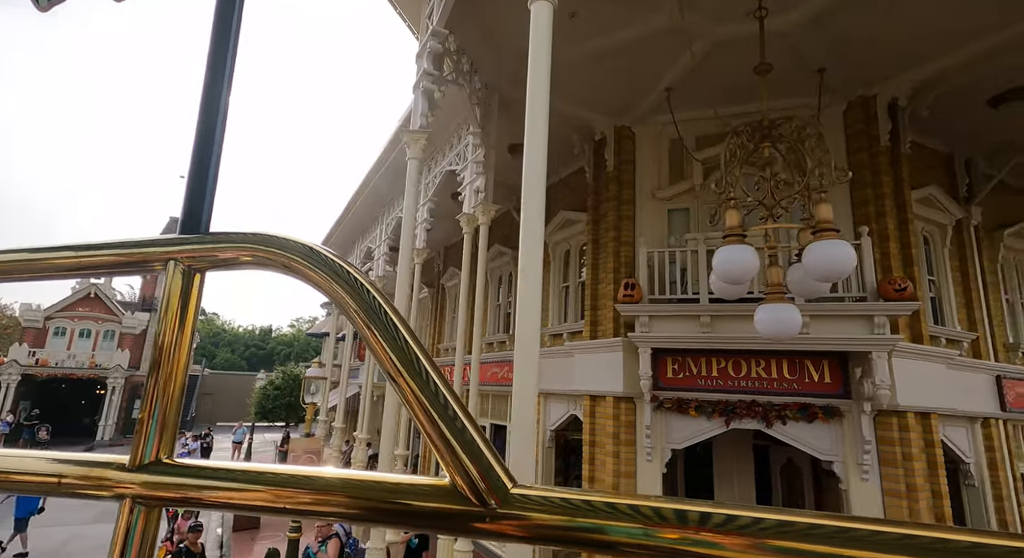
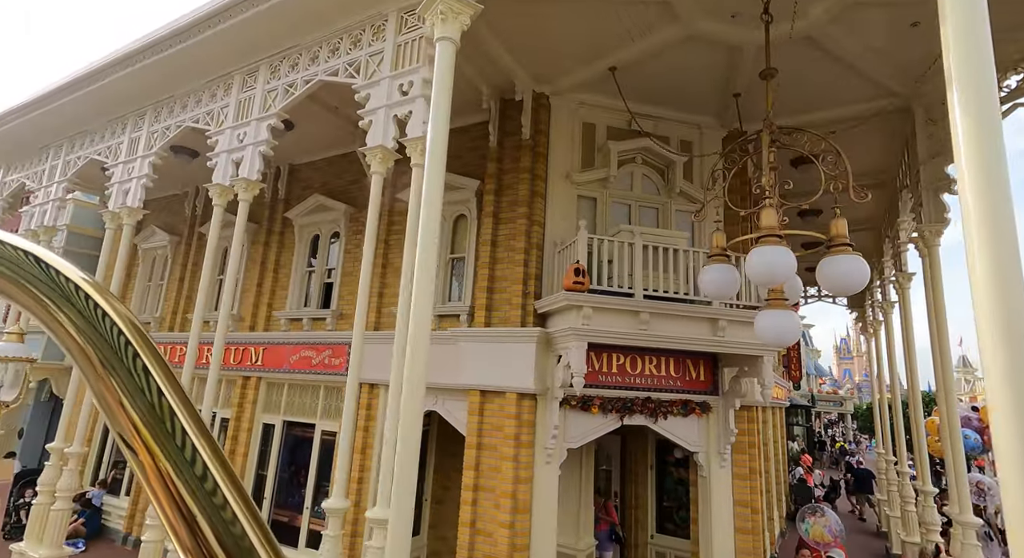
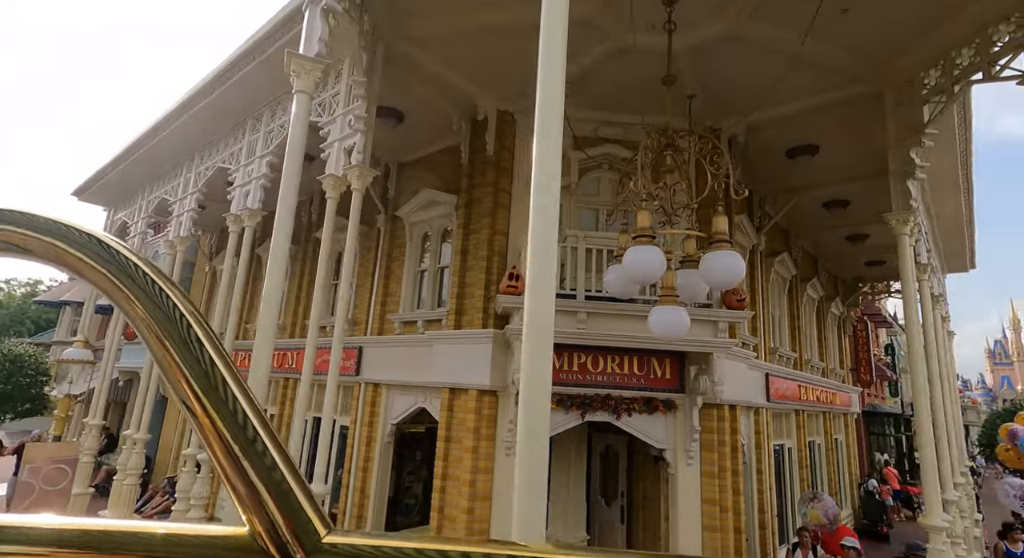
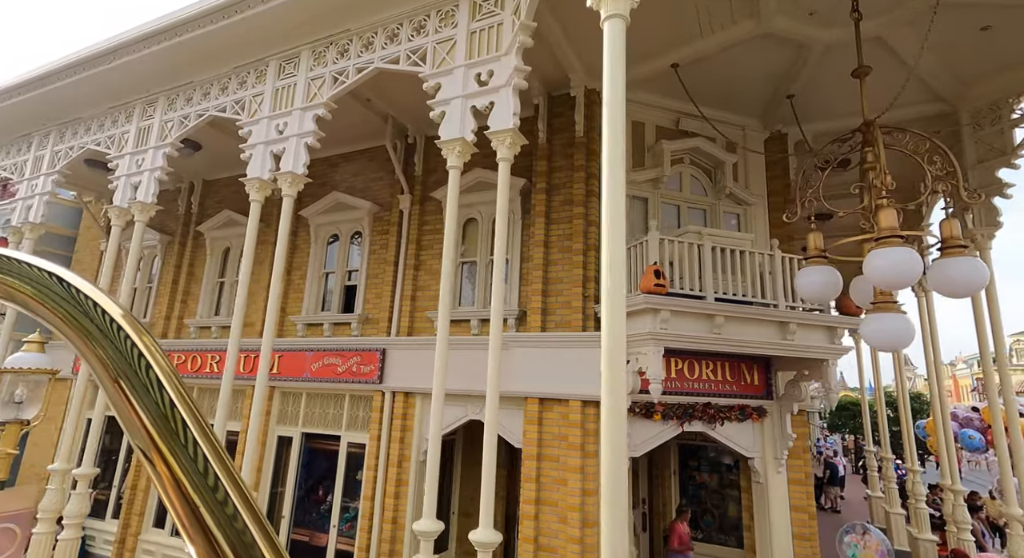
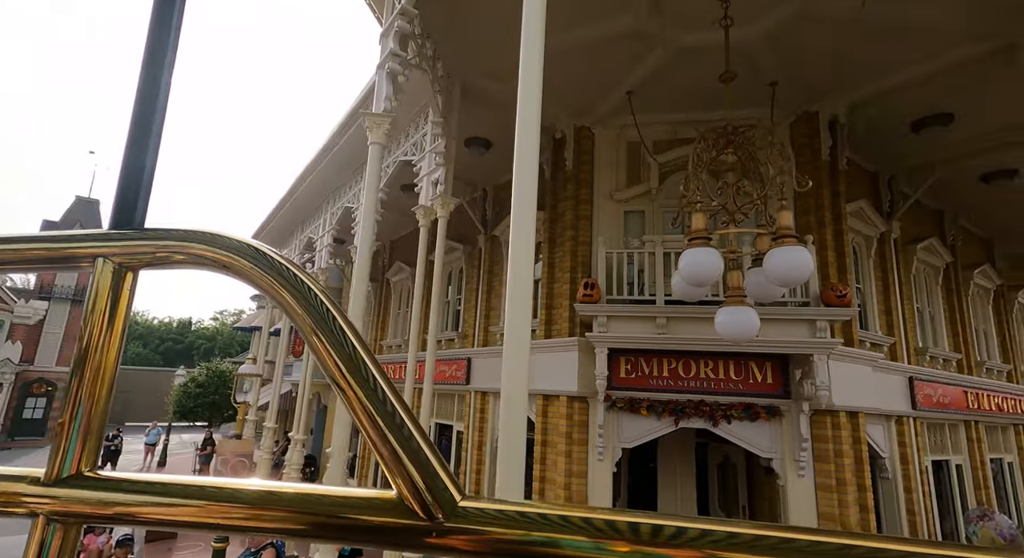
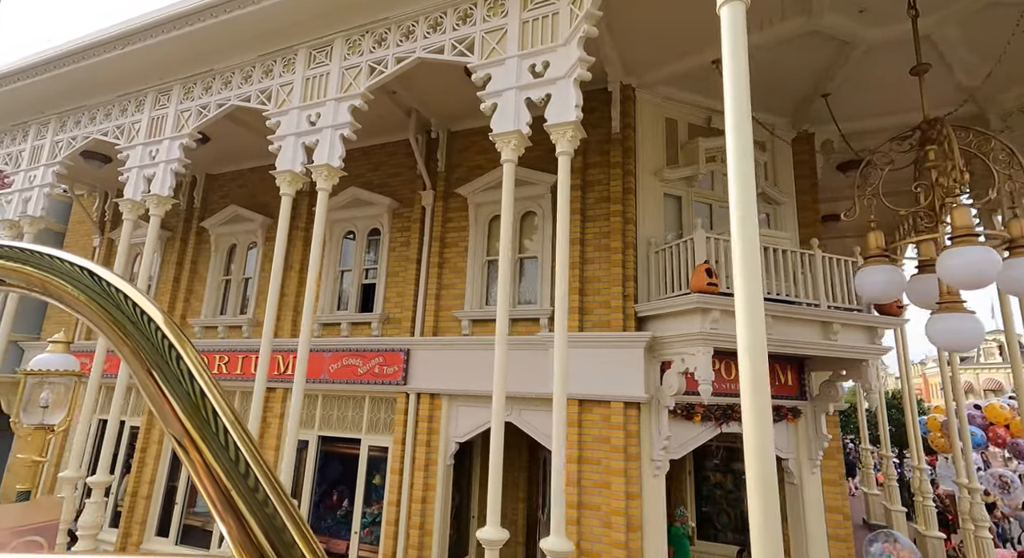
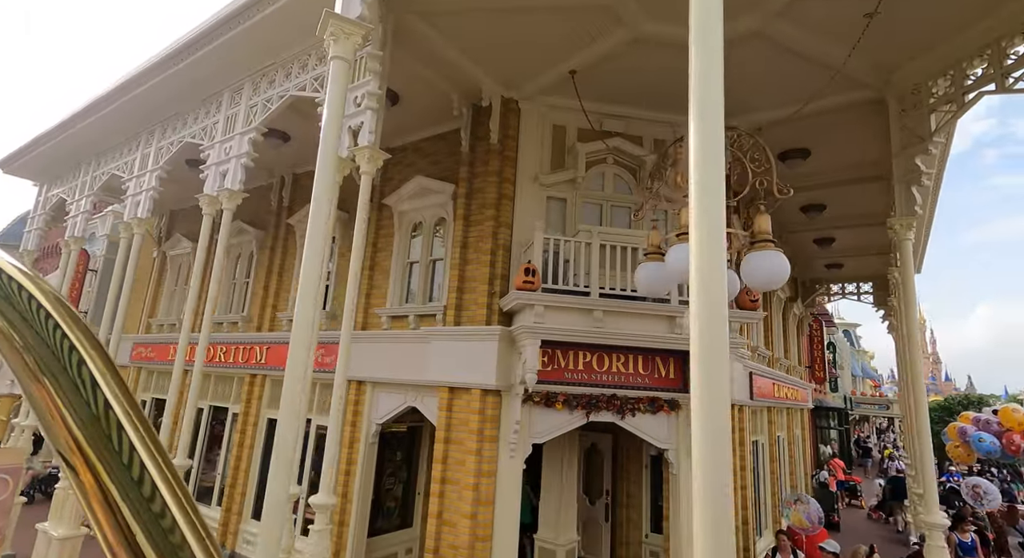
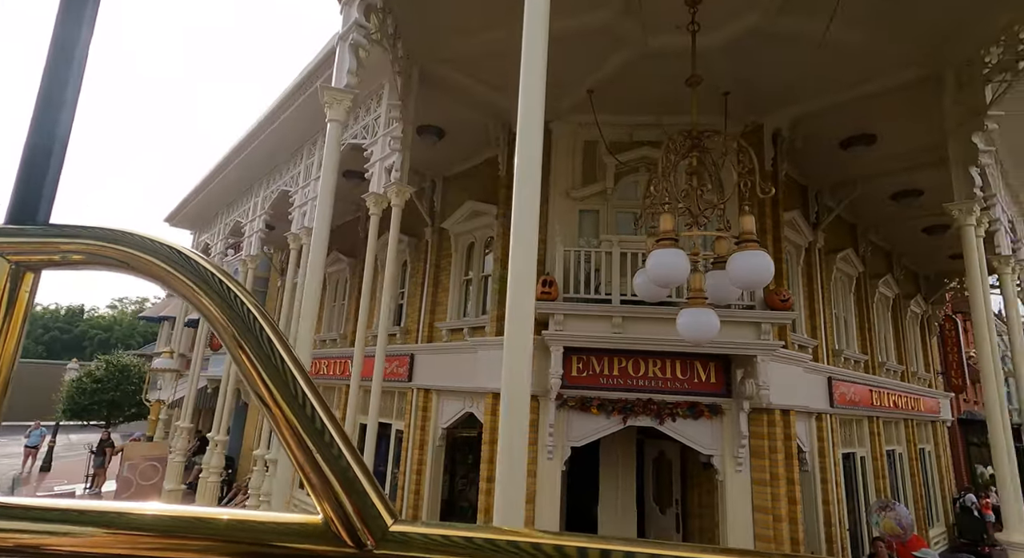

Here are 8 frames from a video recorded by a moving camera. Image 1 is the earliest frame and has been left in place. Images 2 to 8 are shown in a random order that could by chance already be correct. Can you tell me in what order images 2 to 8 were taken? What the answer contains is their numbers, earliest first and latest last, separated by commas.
5, 8, 3, 7, 2, 4, 6
